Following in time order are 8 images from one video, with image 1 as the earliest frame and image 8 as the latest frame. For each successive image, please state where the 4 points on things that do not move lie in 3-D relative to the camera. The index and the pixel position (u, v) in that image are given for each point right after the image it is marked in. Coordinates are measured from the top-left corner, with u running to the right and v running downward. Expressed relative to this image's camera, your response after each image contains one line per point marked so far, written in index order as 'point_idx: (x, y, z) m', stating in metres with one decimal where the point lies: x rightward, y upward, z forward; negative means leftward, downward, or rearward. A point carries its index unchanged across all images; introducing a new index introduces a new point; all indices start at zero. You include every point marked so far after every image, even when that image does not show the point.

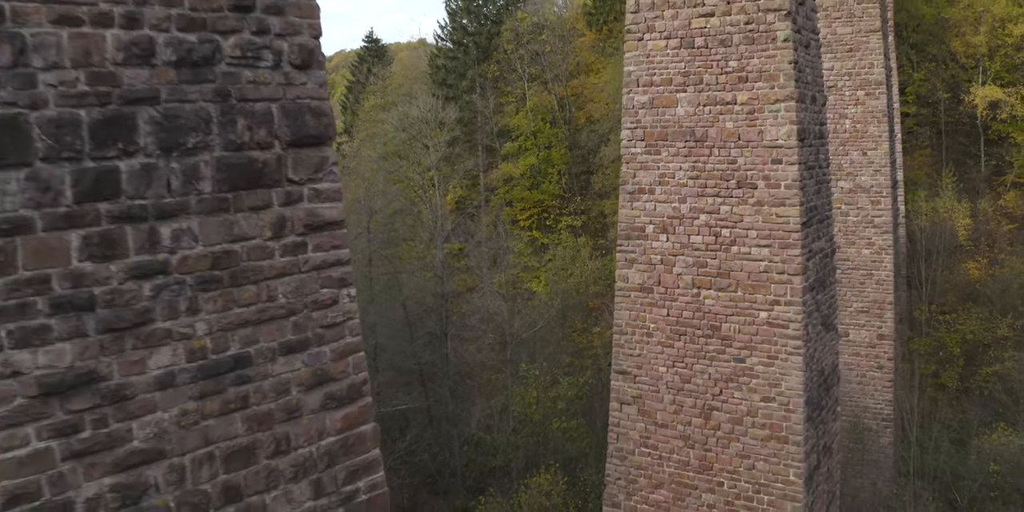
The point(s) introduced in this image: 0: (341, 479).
0: (-0.4, -0.6, +1.9) m
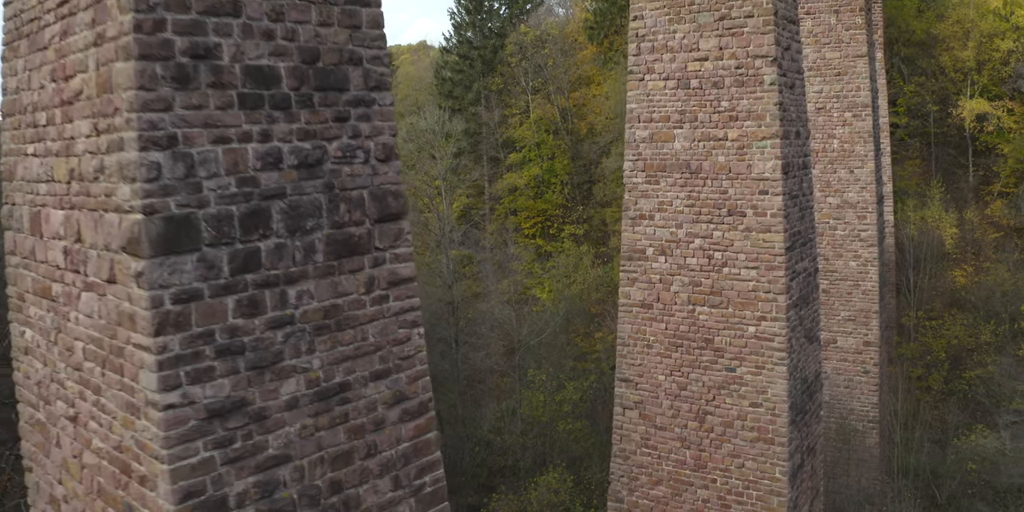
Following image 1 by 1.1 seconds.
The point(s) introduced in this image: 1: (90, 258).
0: (-0.3, -0.7, +2.4) m
1: (-1.3, 0.0, +2.1) m
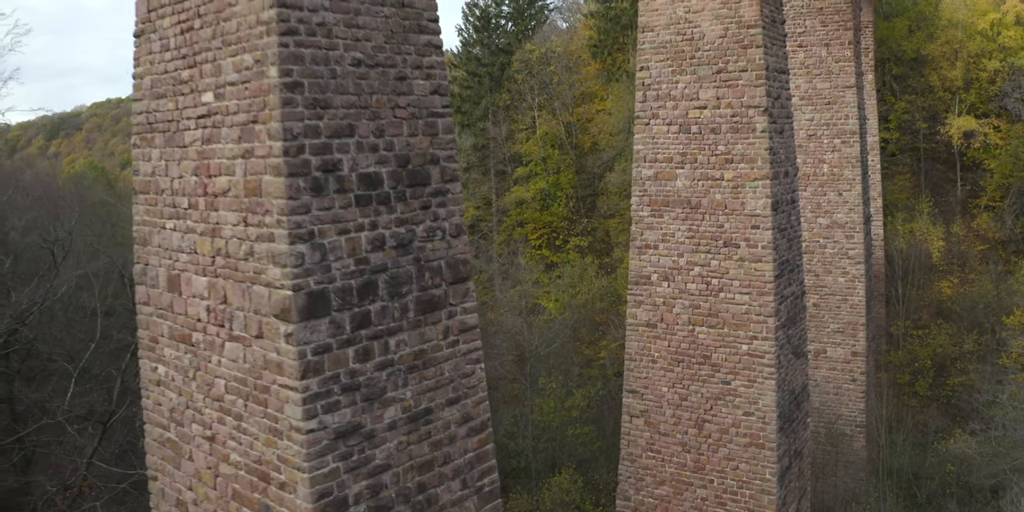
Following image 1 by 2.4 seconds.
0: (-0.2, -0.9, +3.1) m
1: (-1.1, -0.2, +2.7) m
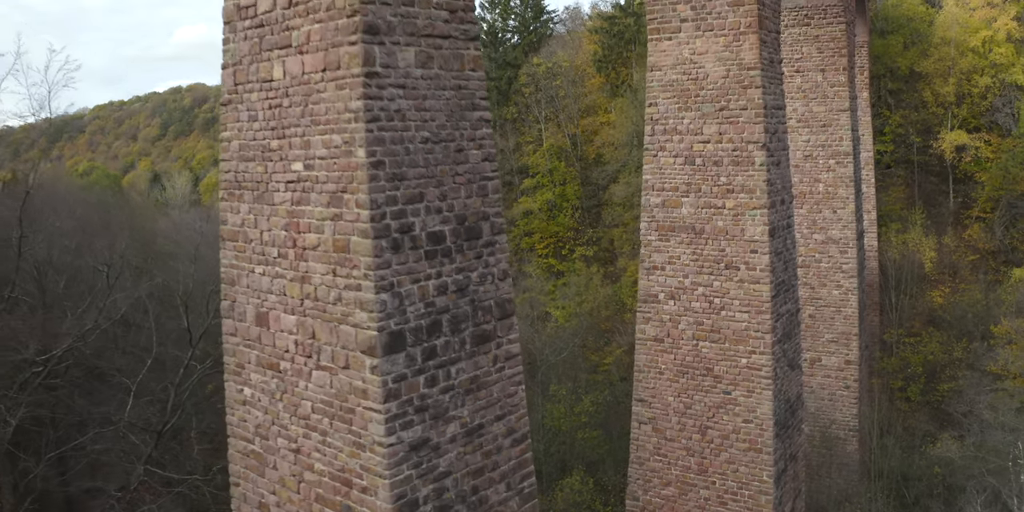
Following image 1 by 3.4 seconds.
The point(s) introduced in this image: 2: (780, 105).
0: (0.0, -1.2, +3.7) m
1: (-0.9, -0.4, +3.3) m
2: (+2.5, +1.4, +6.7) m
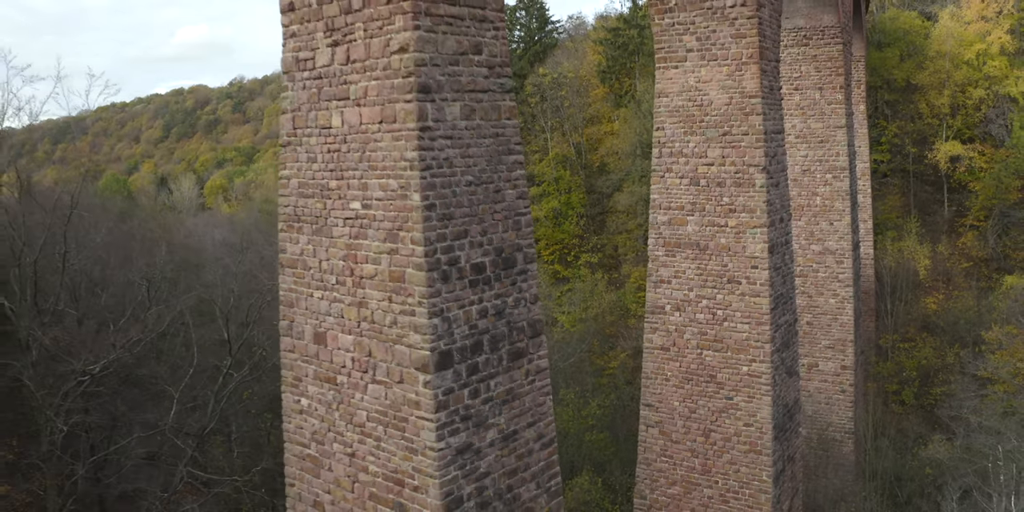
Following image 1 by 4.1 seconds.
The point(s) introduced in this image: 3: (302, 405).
0: (+0.2, -1.3, +4.2) m
1: (-0.7, -0.6, +3.8) m
2: (+2.7, +1.3, +7.2) m
3: (-1.3, -0.9, +4.3) m
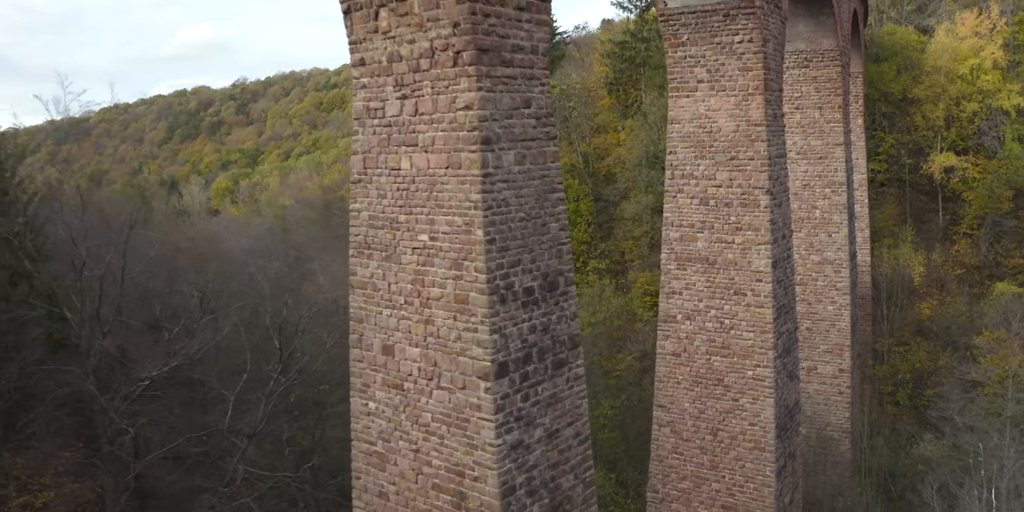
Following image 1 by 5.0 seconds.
0: (+0.5, -1.5, +4.8) m
1: (-0.4, -0.7, +4.5) m
2: (+3.0, +1.1, +7.9) m
3: (-1.0, -1.1, +5.0) m
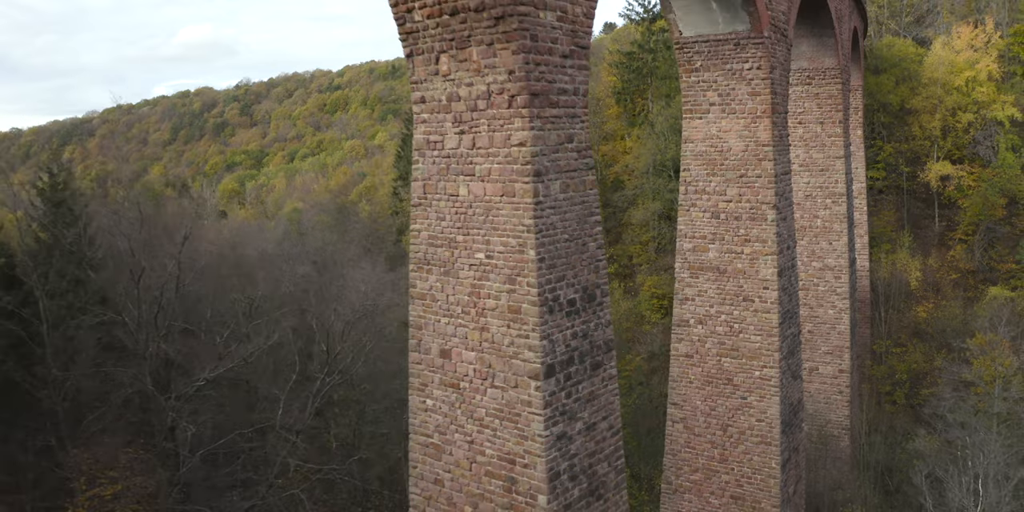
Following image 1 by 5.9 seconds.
0: (+0.8, -1.6, +5.5) m
1: (-0.1, -0.9, +5.1) m
2: (+3.3, +1.0, +8.6) m
3: (-0.7, -1.2, +5.7) m
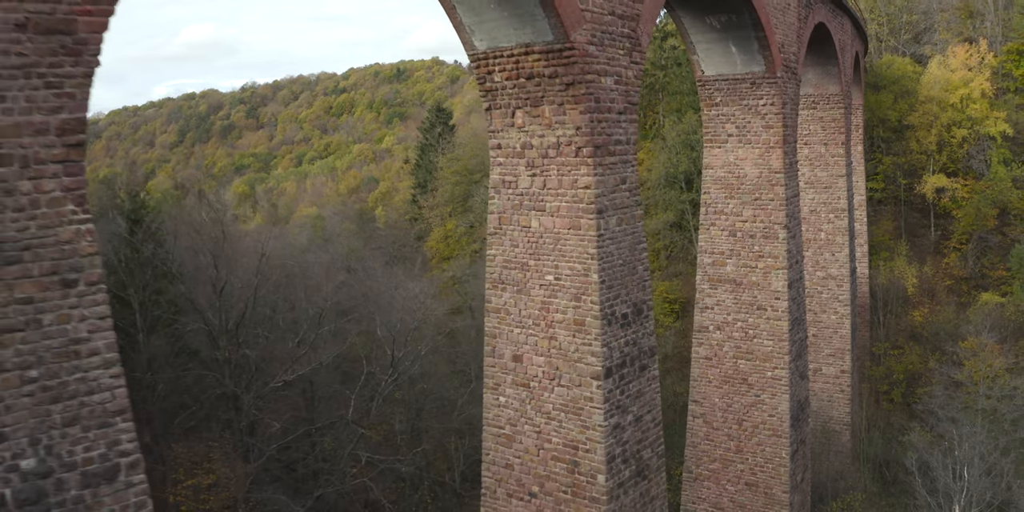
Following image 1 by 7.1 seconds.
0: (+1.4, -1.8, +6.6) m
1: (+0.4, -1.0, +6.2) m
2: (+3.9, +0.8, +9.7) m
3: (-0.1, -1.4, +6.8) m
